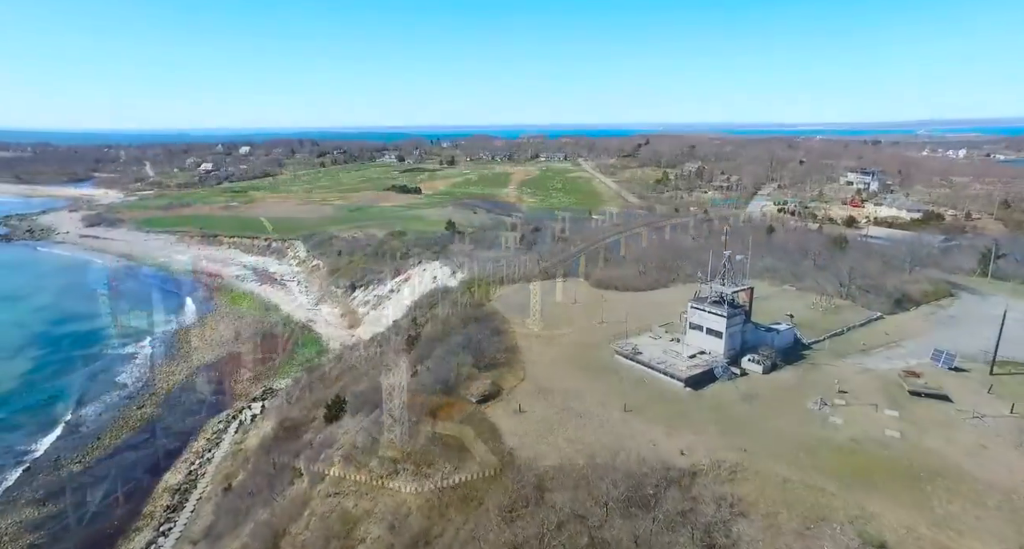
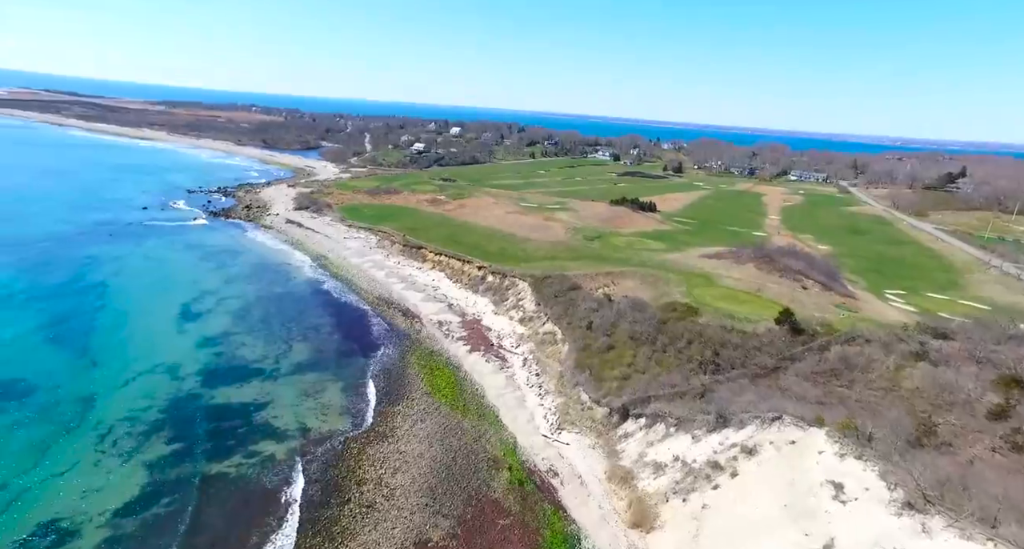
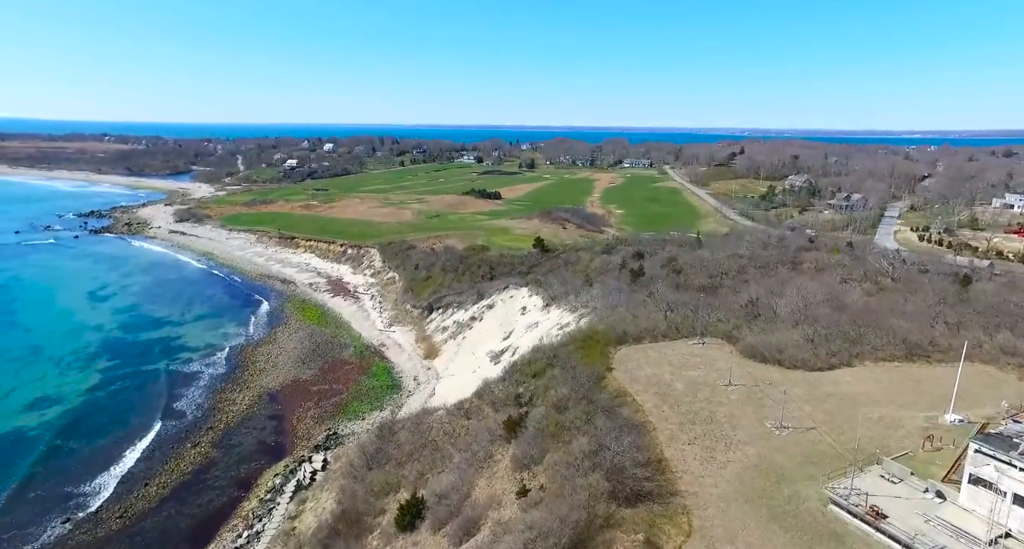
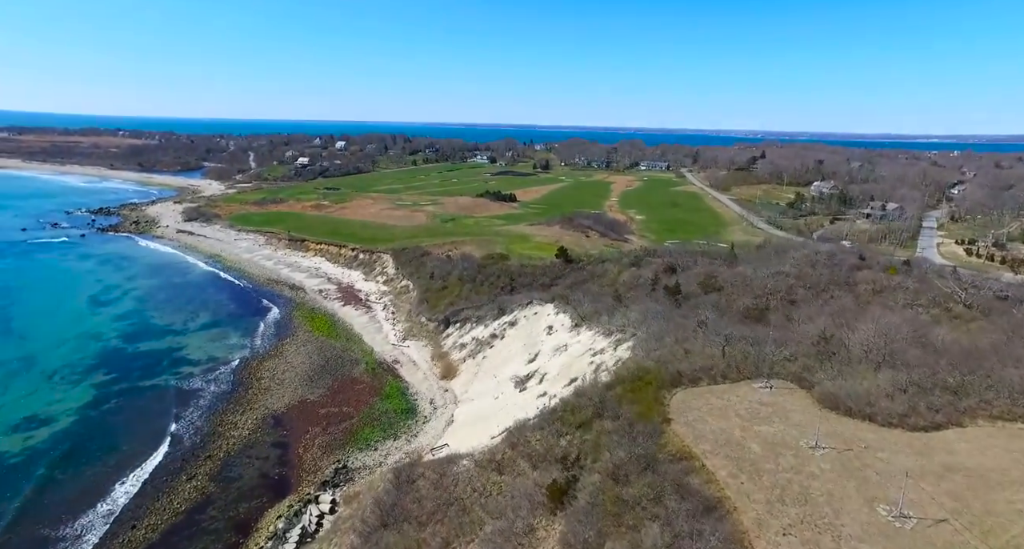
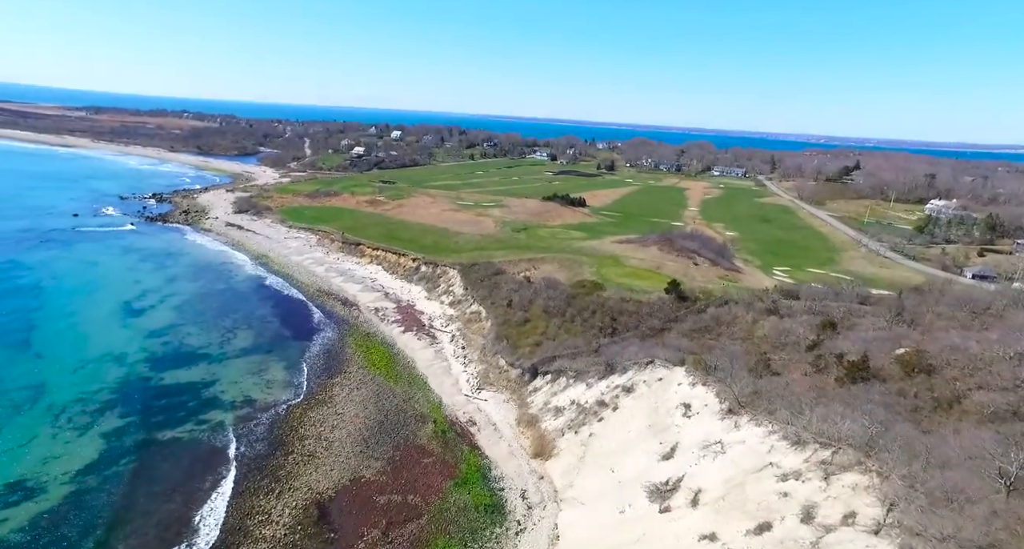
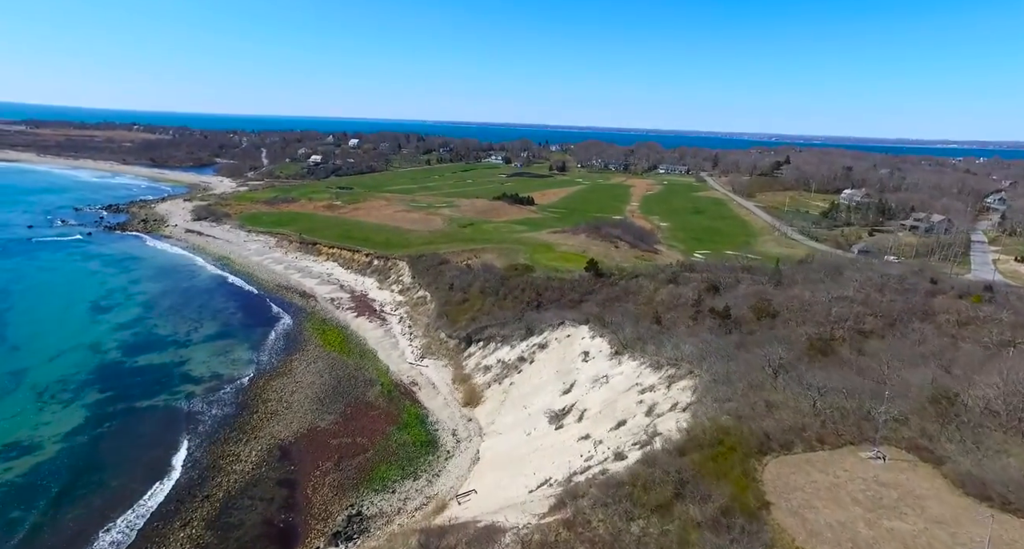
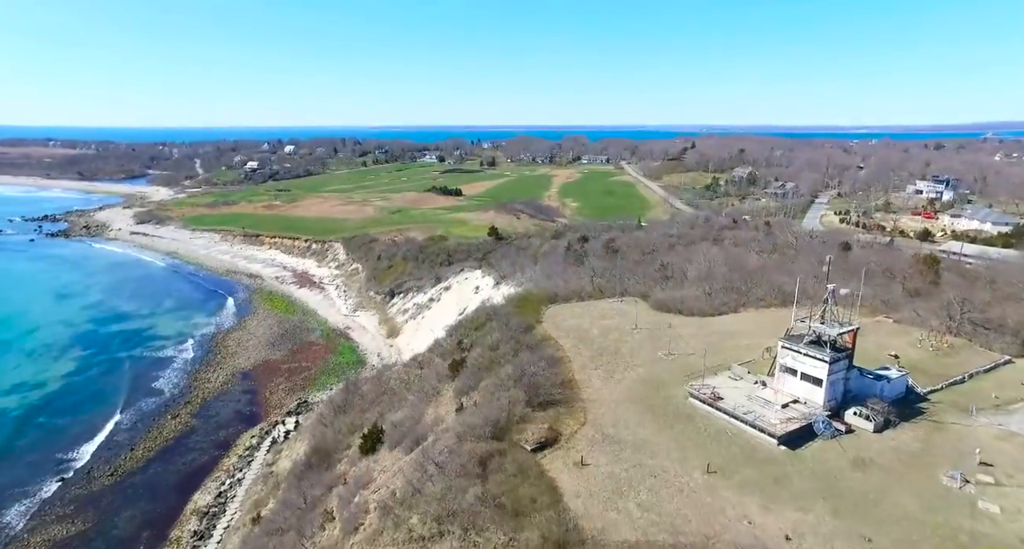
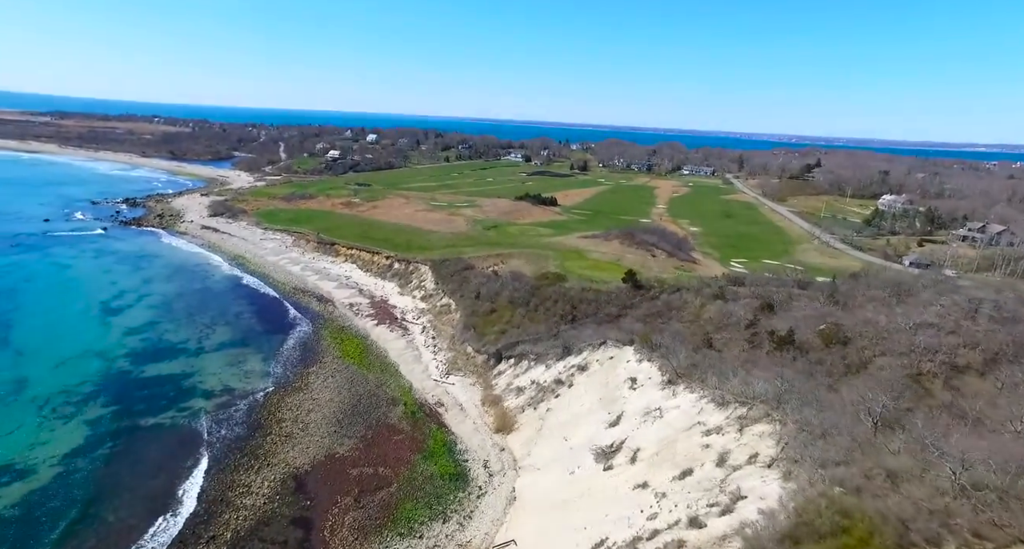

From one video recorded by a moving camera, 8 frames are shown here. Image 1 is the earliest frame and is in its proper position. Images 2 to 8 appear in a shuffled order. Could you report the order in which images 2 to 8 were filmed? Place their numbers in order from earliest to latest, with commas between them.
7, 3, 4, 6, 8, 5, 2
